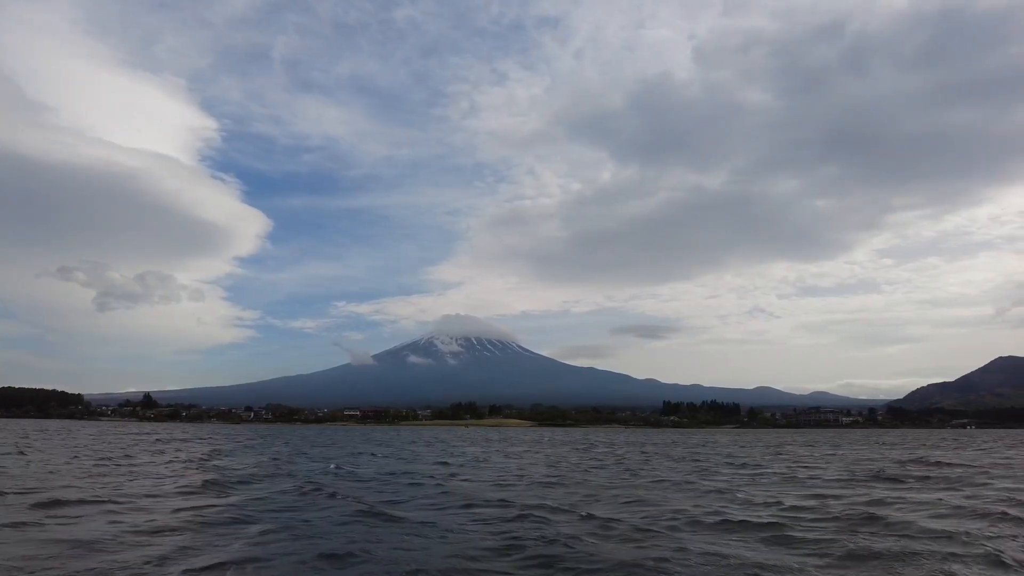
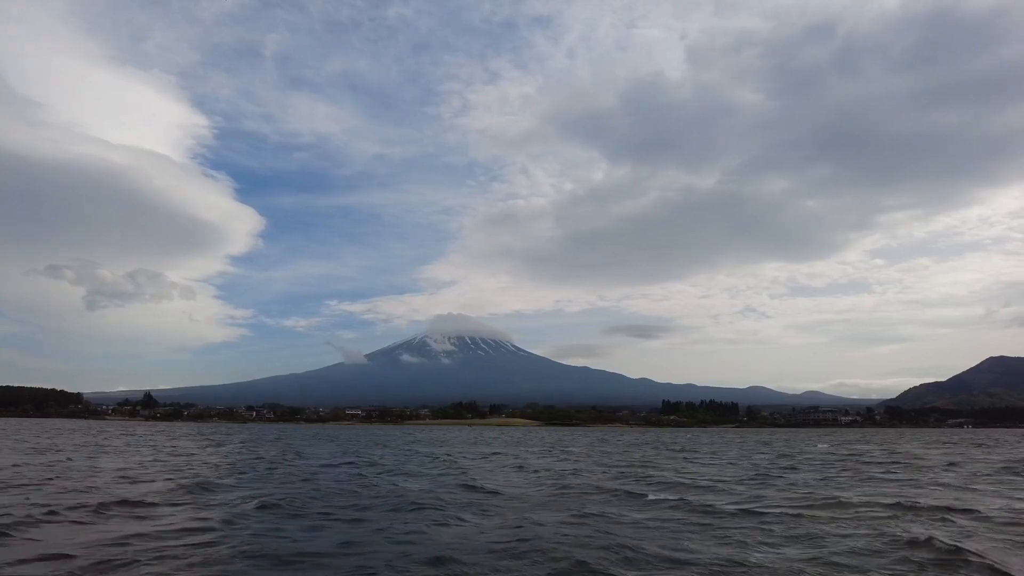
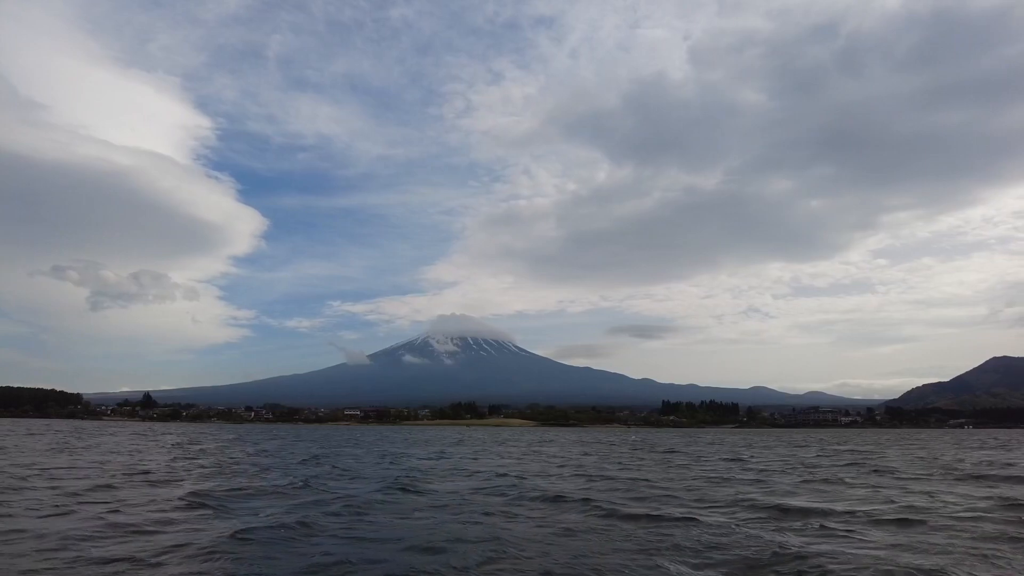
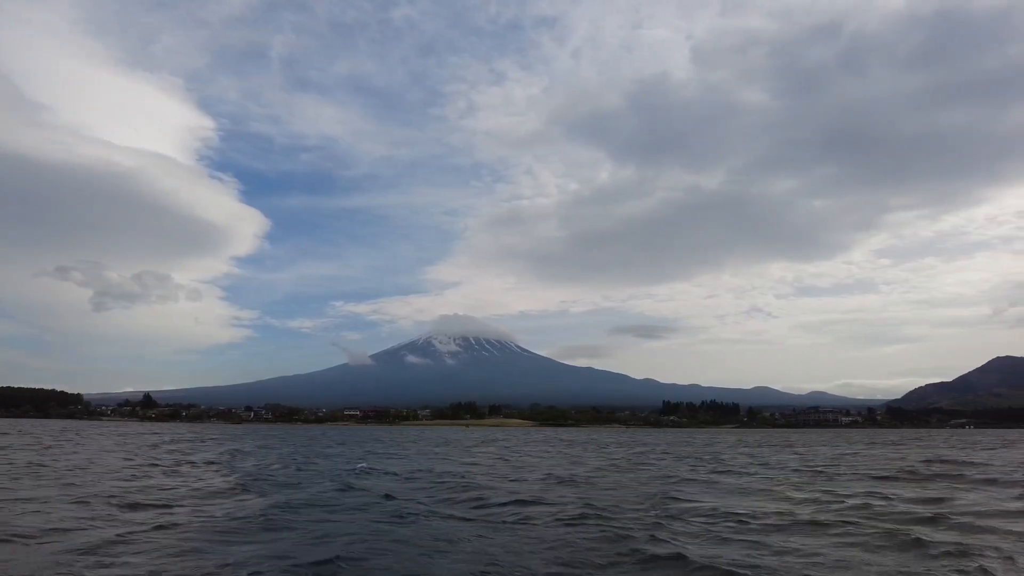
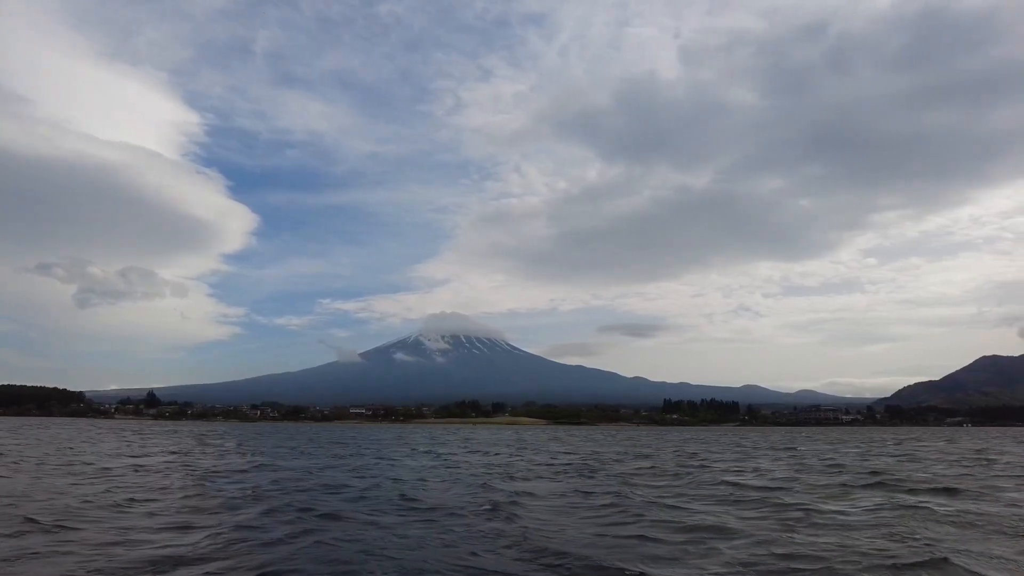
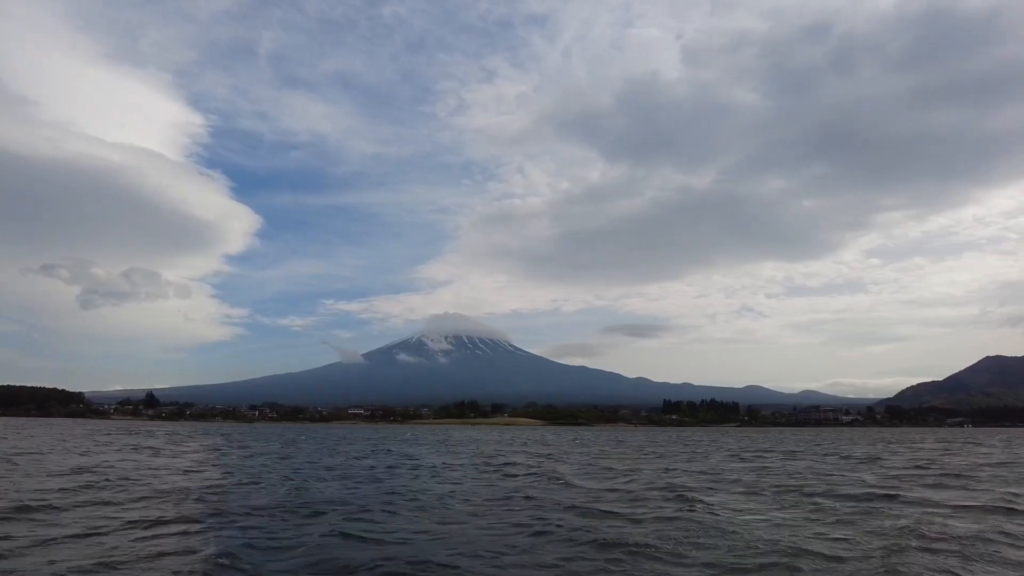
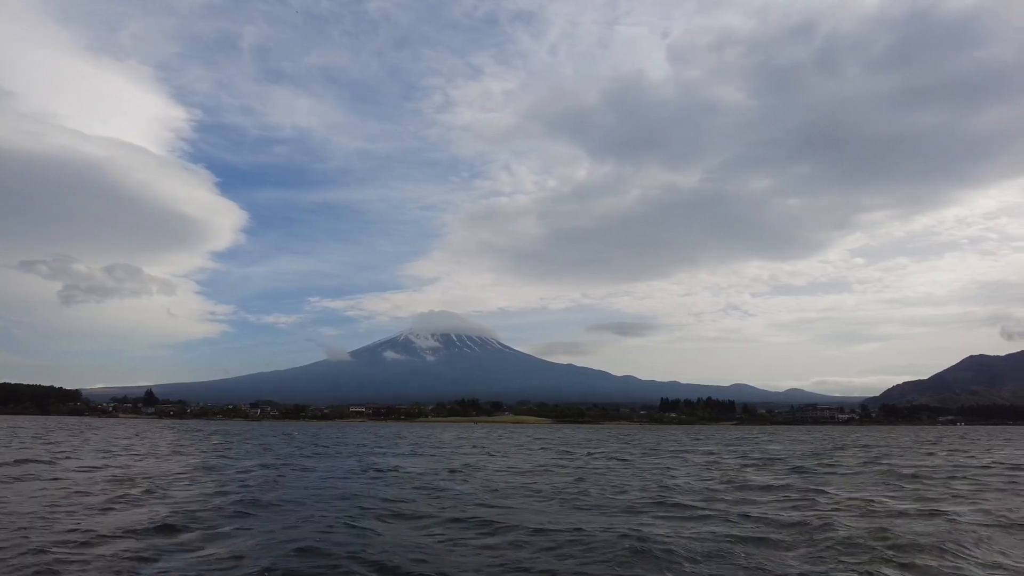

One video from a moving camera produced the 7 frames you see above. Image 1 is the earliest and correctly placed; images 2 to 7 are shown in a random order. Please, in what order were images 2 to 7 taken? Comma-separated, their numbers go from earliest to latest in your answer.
4, 3, 2, 6, 5, 7
